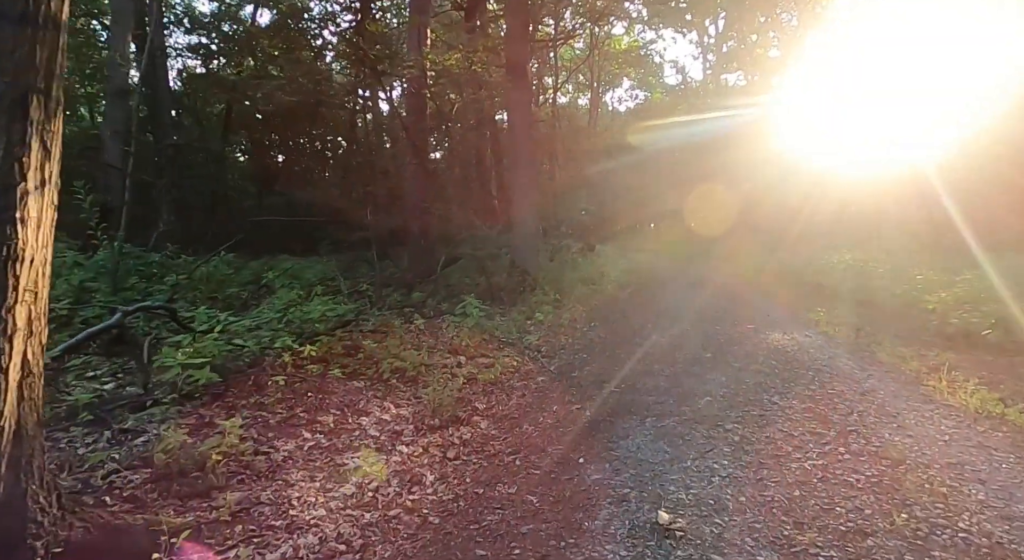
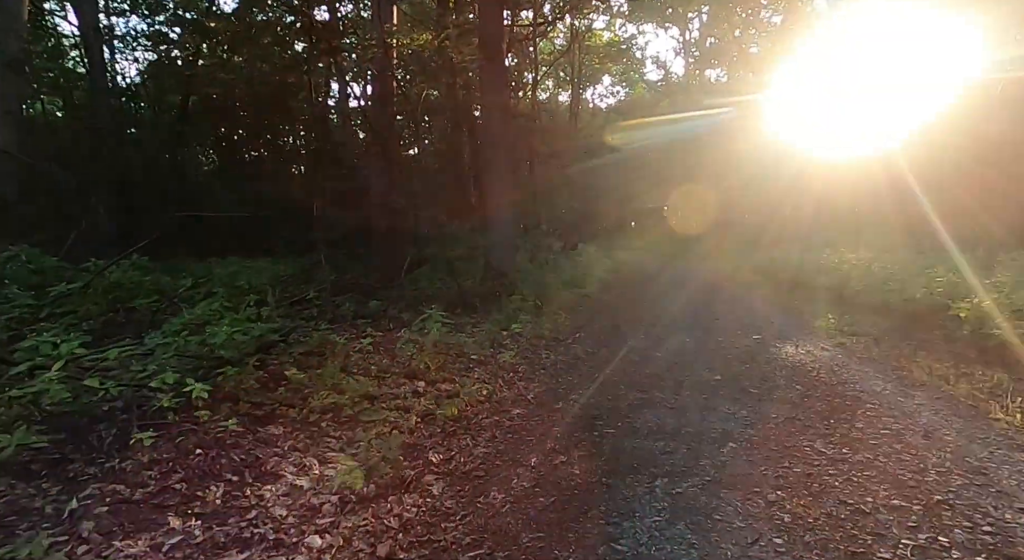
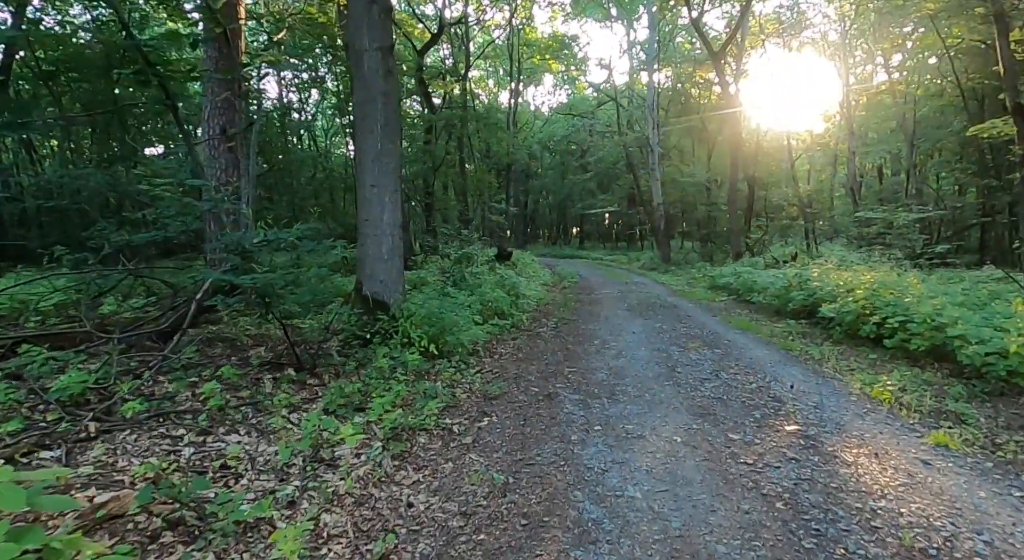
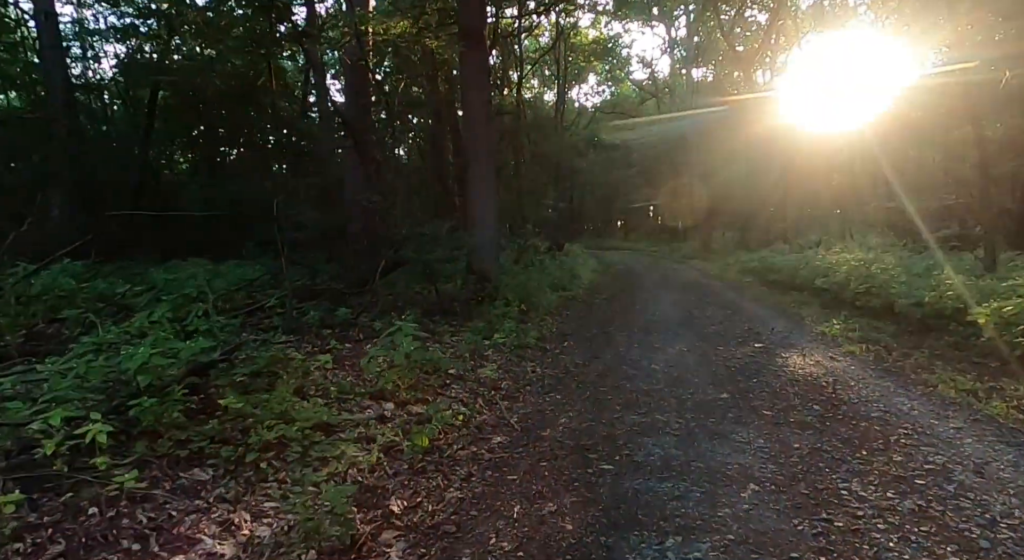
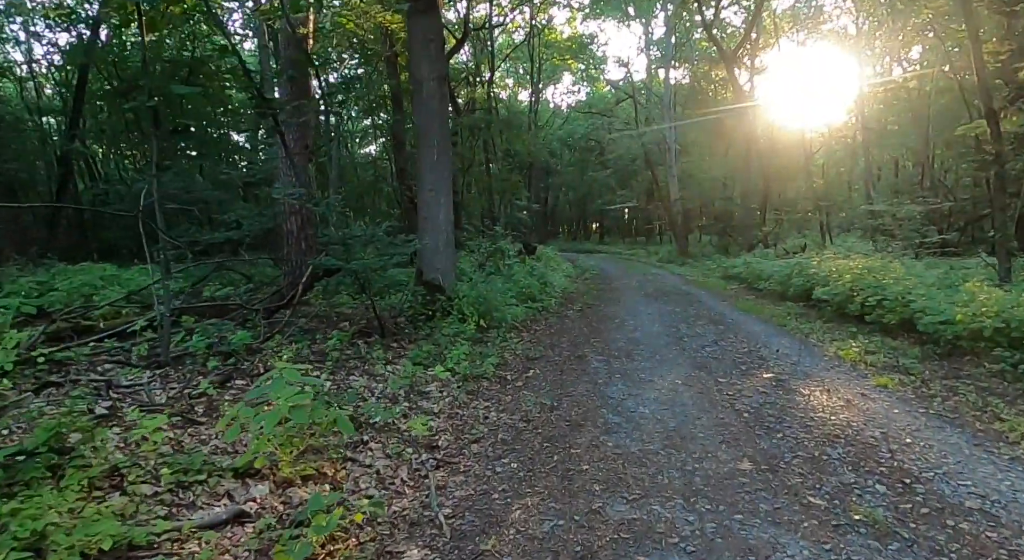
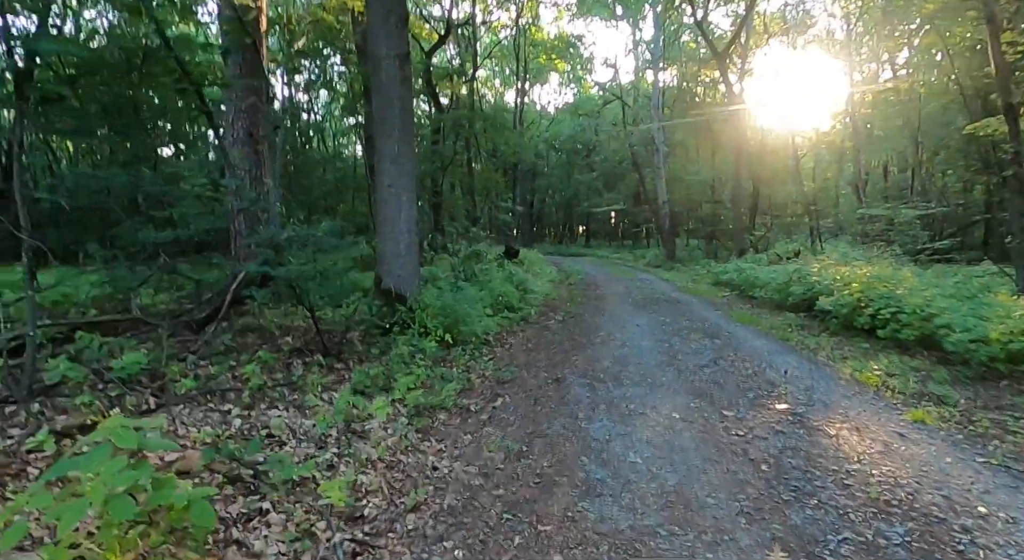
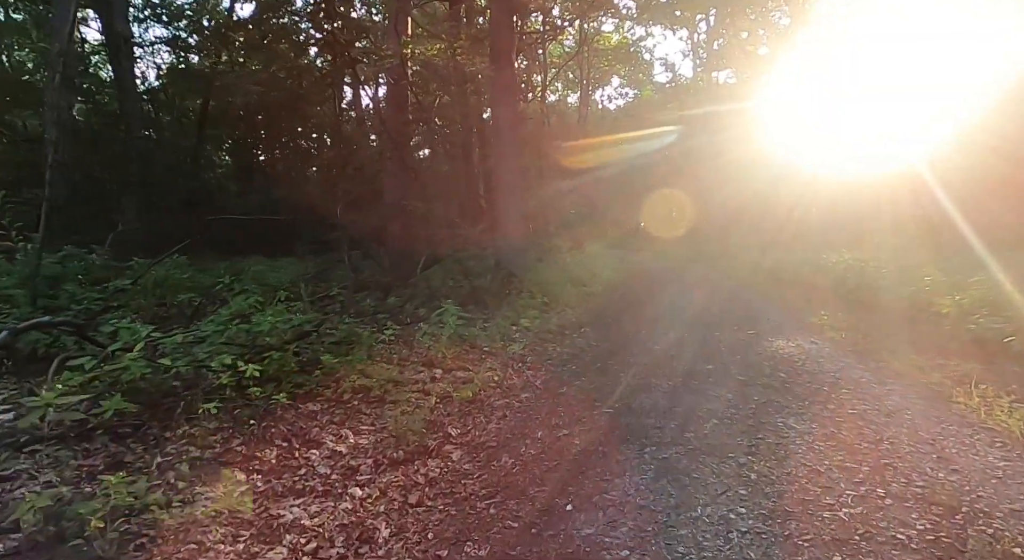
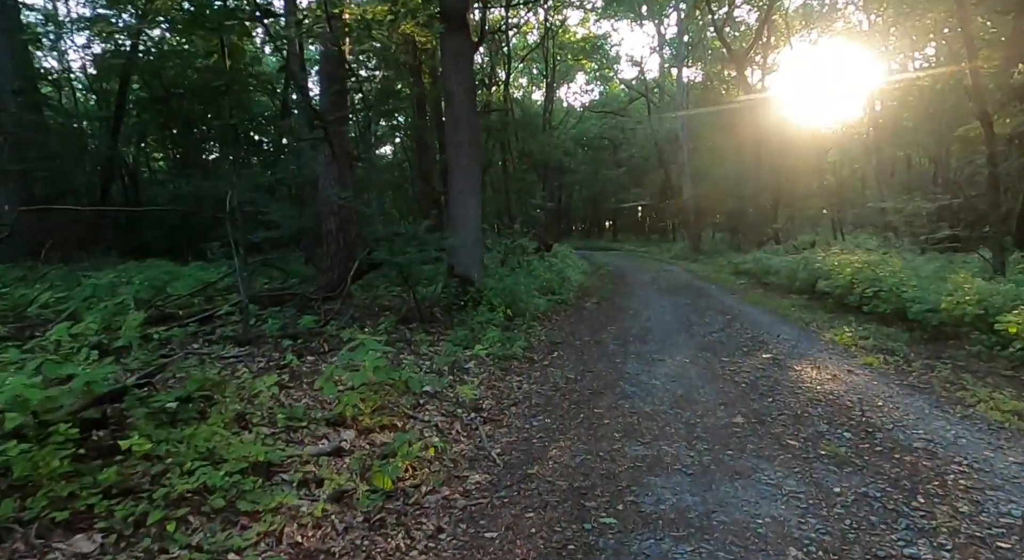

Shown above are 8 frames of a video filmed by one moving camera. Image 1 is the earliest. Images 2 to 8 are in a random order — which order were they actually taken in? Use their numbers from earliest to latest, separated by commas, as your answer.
7, 2, 4, 8, 5, 6, 3
